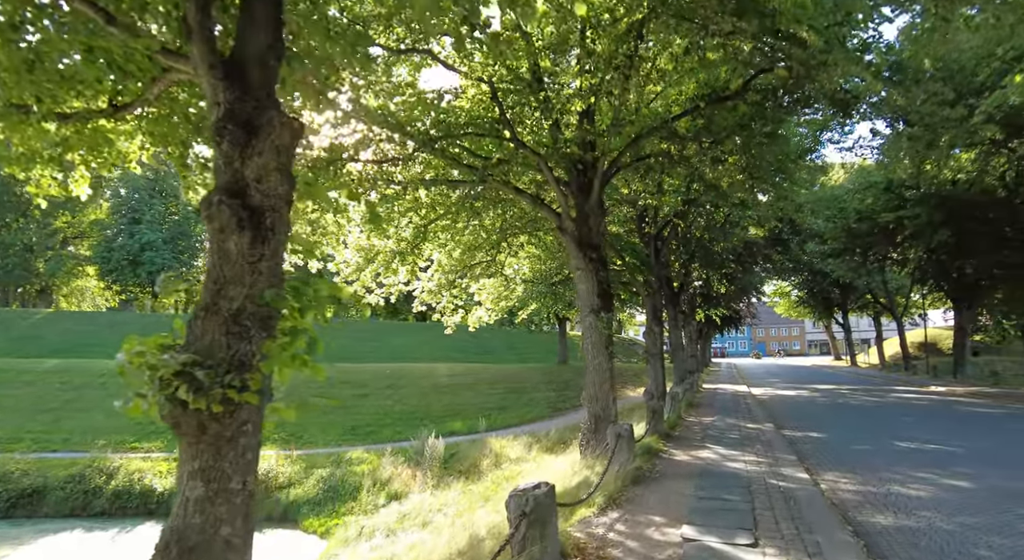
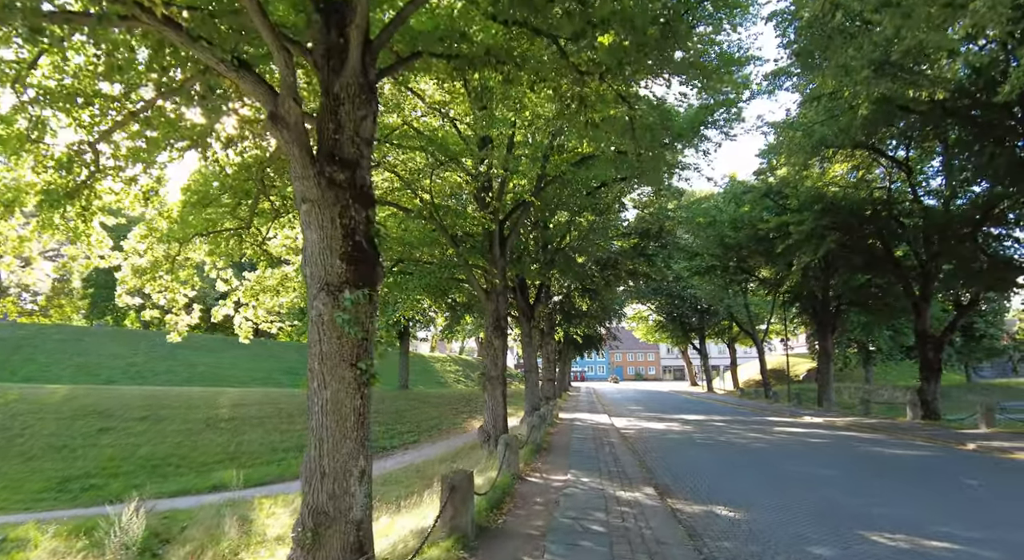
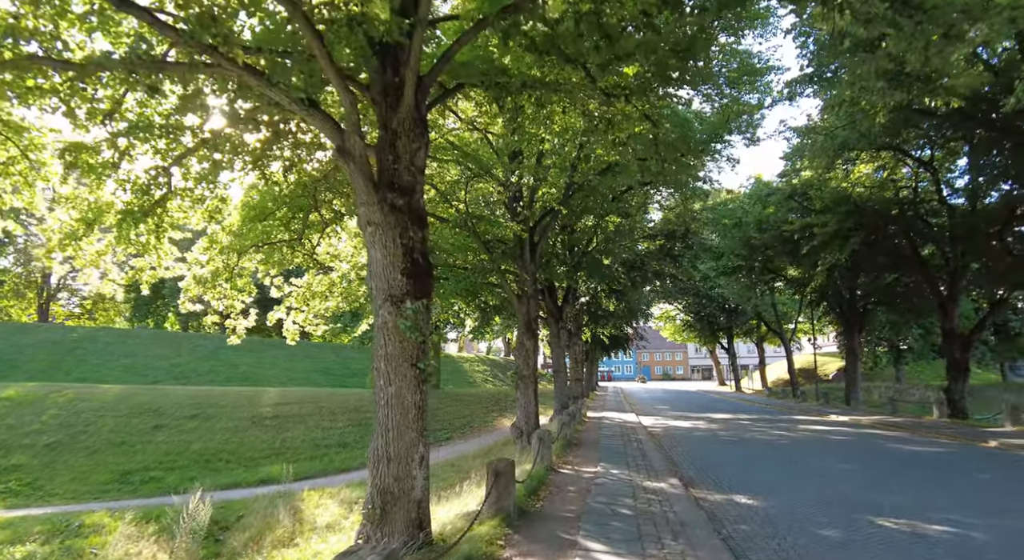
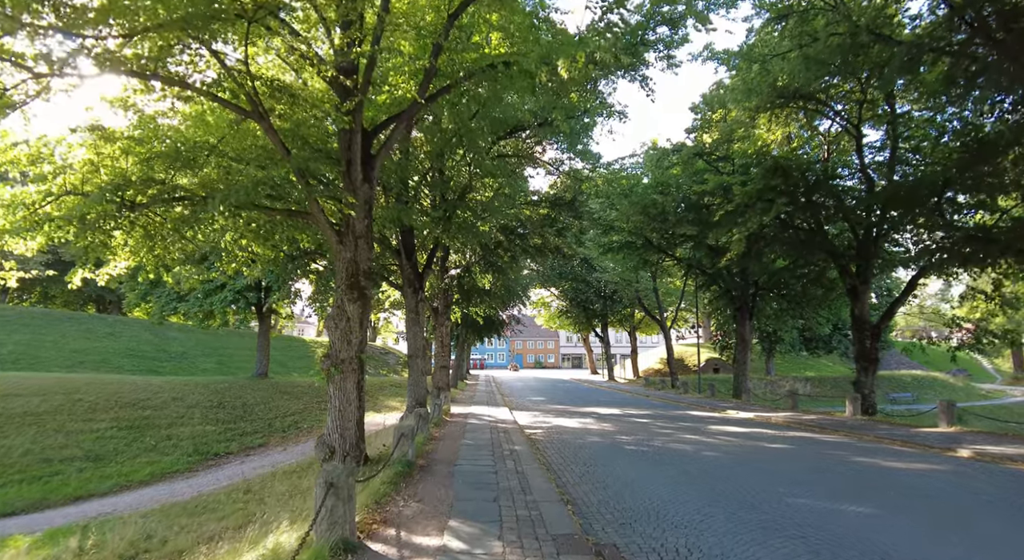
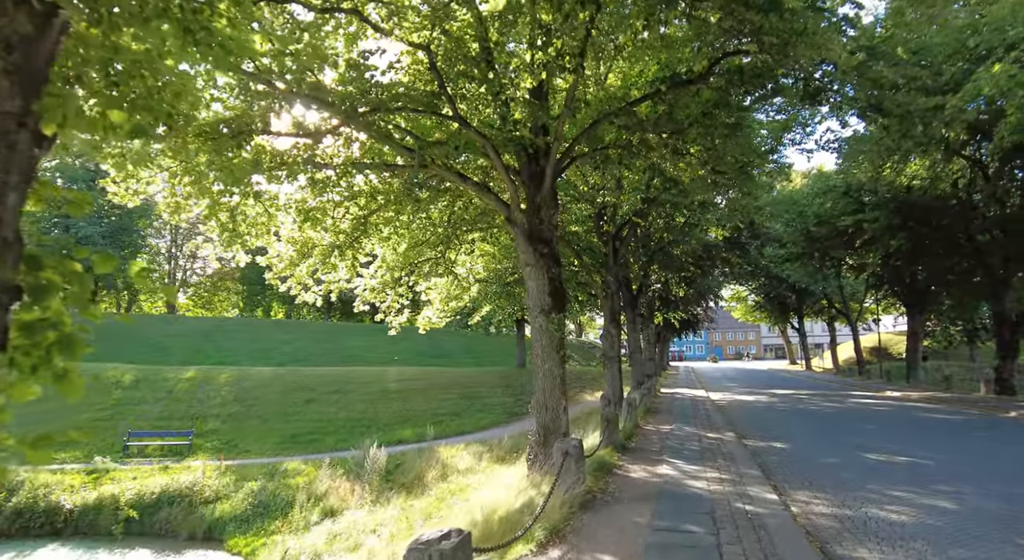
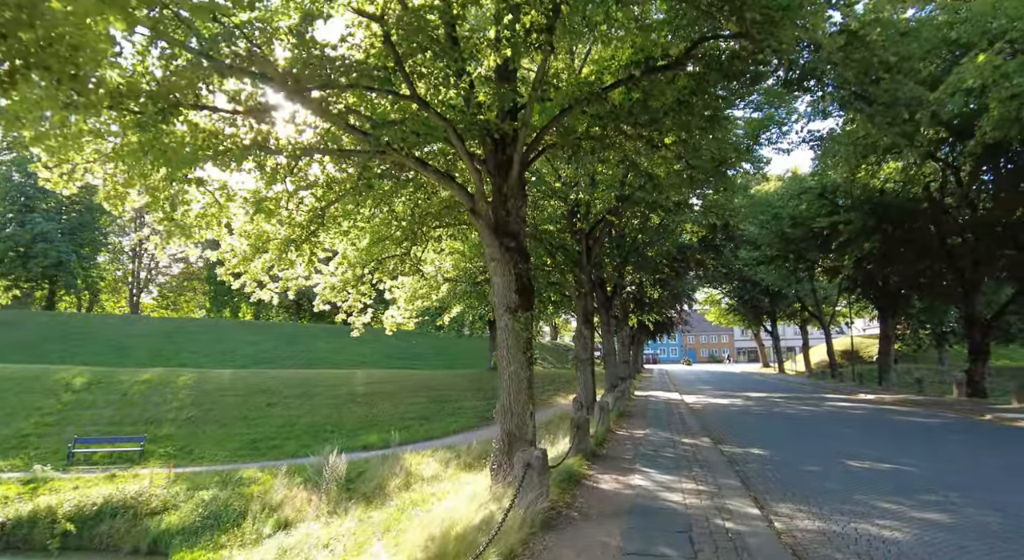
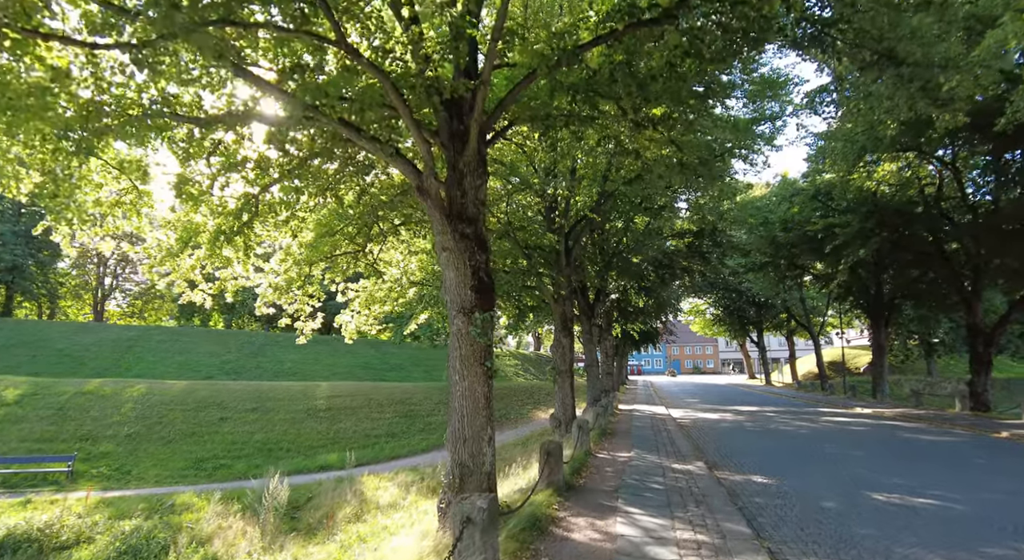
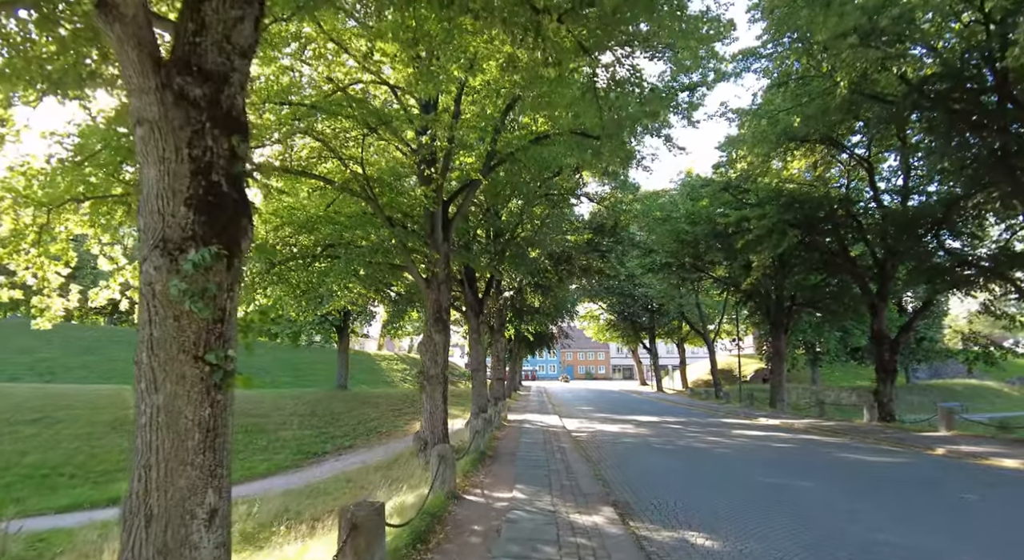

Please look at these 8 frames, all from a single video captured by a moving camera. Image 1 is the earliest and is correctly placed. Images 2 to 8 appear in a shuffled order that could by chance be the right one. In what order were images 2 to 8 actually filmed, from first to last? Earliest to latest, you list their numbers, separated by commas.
5, 6, 7, 3, 2, 8, 4
